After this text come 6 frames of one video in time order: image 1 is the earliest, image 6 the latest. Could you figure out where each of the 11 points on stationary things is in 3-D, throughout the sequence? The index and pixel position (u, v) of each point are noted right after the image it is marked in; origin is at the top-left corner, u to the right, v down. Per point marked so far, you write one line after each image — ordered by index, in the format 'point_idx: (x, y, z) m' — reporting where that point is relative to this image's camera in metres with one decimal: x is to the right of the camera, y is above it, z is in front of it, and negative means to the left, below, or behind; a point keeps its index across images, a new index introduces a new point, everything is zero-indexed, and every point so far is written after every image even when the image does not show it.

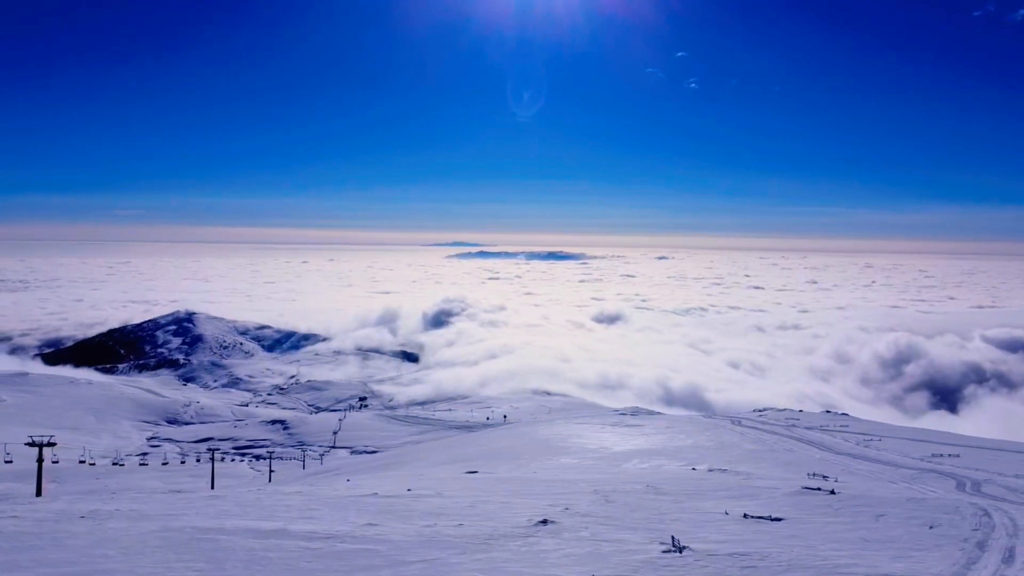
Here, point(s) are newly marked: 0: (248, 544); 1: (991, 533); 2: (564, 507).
0: (-5.5, -5.4, +12.2) m
1: (+11.4, -5.8, +13.9) m
2: (+1.4, -6.2, +16.5) m
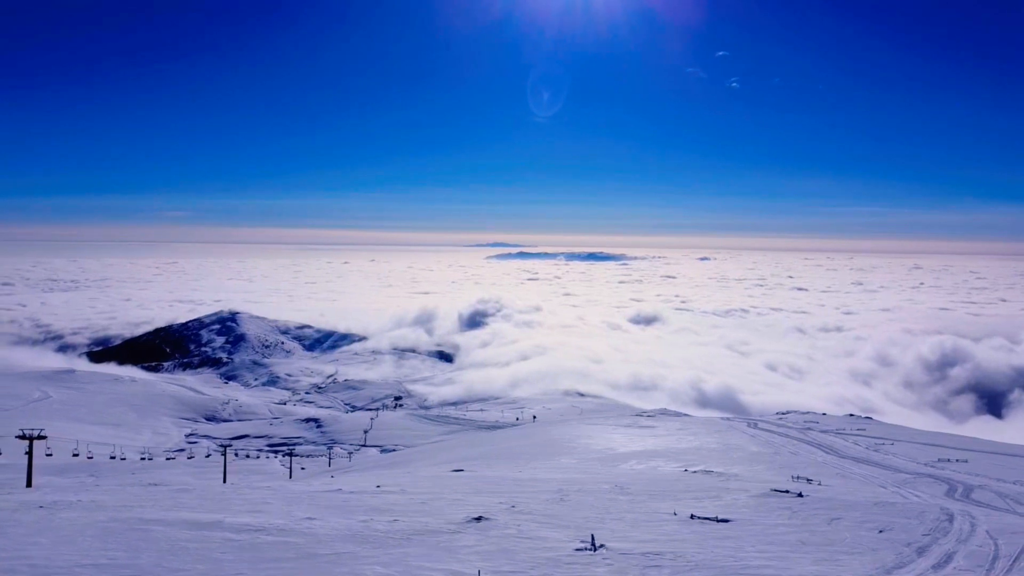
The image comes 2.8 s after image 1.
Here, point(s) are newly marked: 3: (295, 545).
0: (-7.1, -5.2, +12.4) m
1: (+9.9, -5.8, +13.5) m
2: (0.0, -6.1, +16.4) m
3: (-4.3, -5.0, +11.5) m
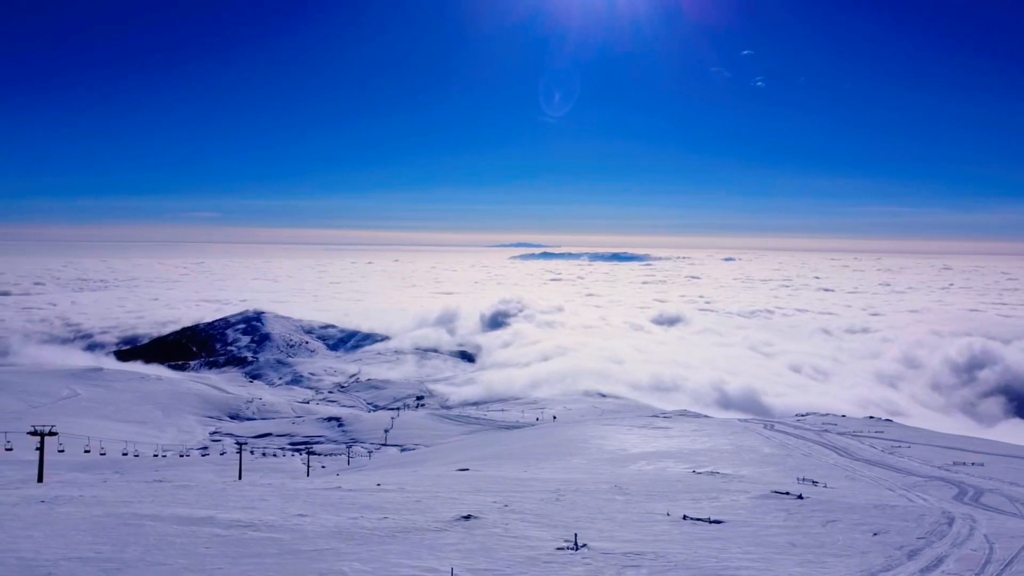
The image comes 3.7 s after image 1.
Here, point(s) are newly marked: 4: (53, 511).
0: (-7.4, -5.2, +12.5) m
1: (+9.6, -5.8, +13.3) m
2: (-0.2, -6.1, +16.4) m
3: (-4.6, -5.0, +11.6) m
4: (-12.1, -5.9, +15.5) m
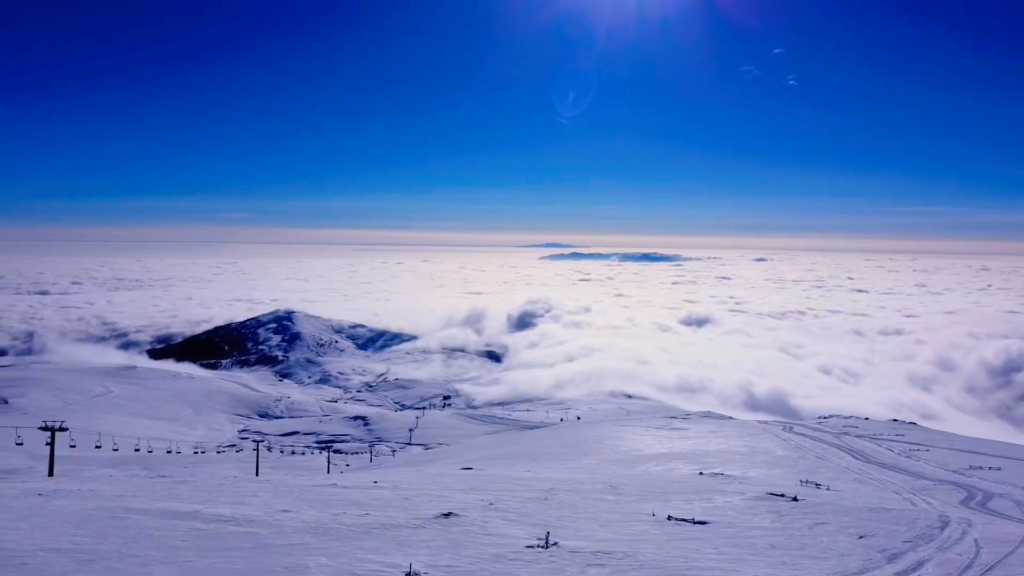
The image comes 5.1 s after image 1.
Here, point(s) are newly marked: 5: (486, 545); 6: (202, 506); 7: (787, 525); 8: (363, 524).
0: (-7.9, -5.1, +12.8) m
1: (+9.1, -5.7, +13.0) m
2: (-0.6, -6.0, +16.4) m
3: (-5.2, -4.9, +11.7) m
4: (-12.5, -5.8, +15.8) m
5: (-0.5, -4.8, +11.0) m
6: (-8.1, -5.7, +15.3) m
7: (+7.1, -6.2, +15.3) m
8: (-3.3, -5.2, +13.0) m
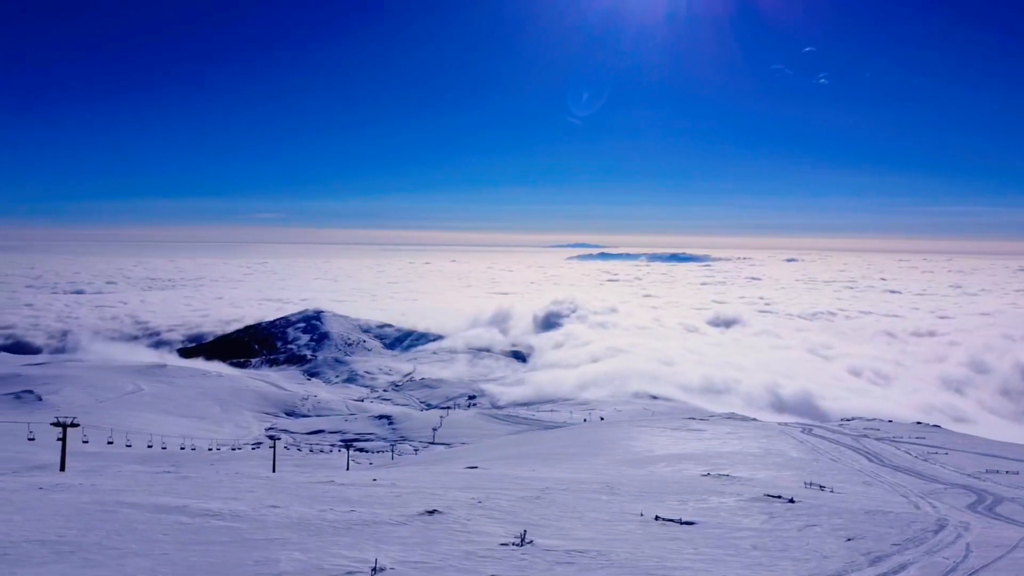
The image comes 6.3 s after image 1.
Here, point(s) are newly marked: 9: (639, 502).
0: (-8.3, -5.1, +13.0) m
1: (+8.7, -5.7, +12.8) m
2: (-0.9, -6.0, +16.5) m
3: (-5.6, -4.9, +11.9) m
4: (-12.8, -5.8, +16.2) m
5: (-0.9, -4.8, +11.1) m
6: (-8.4, -5.7, +15.6) m
7: (+6.8, -6.2, +15.1) m
8: (-3.7, -5.2, +13.1) m
9: (+4.0, -6.8, +18.7) m
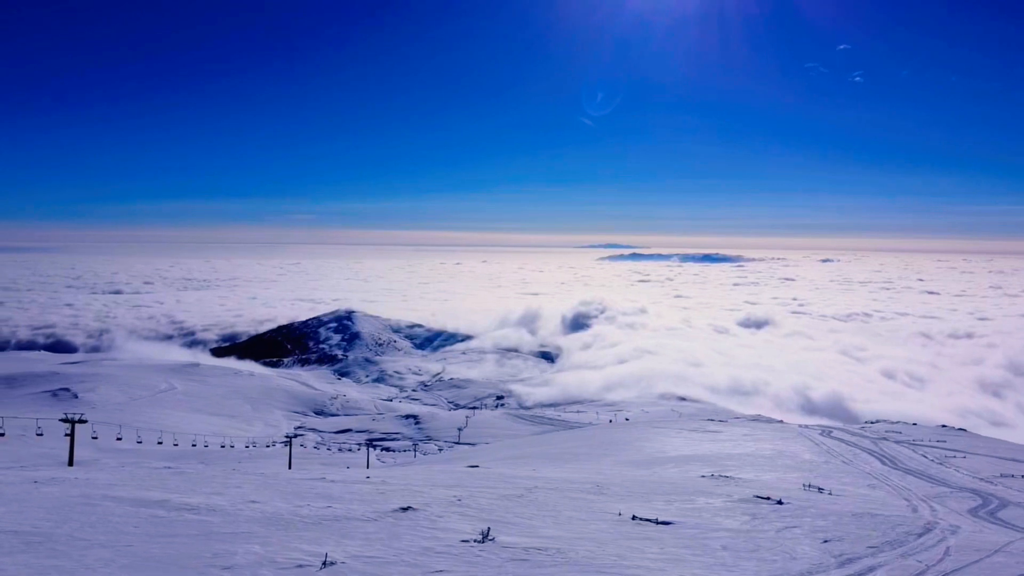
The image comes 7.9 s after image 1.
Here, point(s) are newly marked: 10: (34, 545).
0: (-9.0, -5.0, +13.3) m
1: (+8.0, -5.7, +12.6) m
2: (-1.5, -5.9, +16.5) m
3: (-6.3, -4.8, +12.1) m
4: (-13.4, -5.7, +16.6) m
5: (-1.7, -4.7, +11.1) m
6: (-9.0, -5.6, +15.8) m
7: (+6.2, -6.1, +15.0) m
8: (-4.4, -5.2, +13.3) m
9: (+3.5, -6.8, +18.6) m
10: (-8.2, -4.4, +10.2) m
